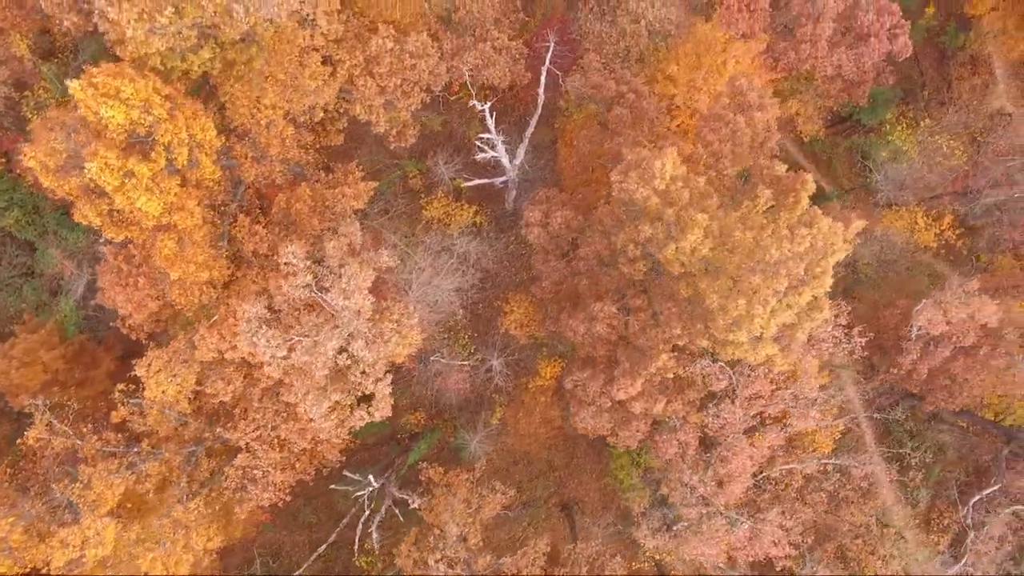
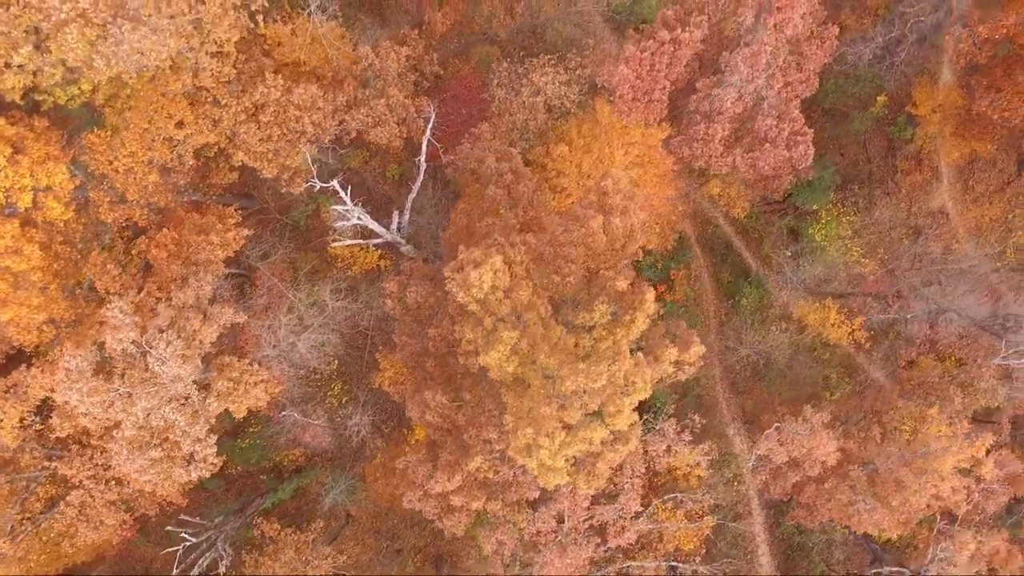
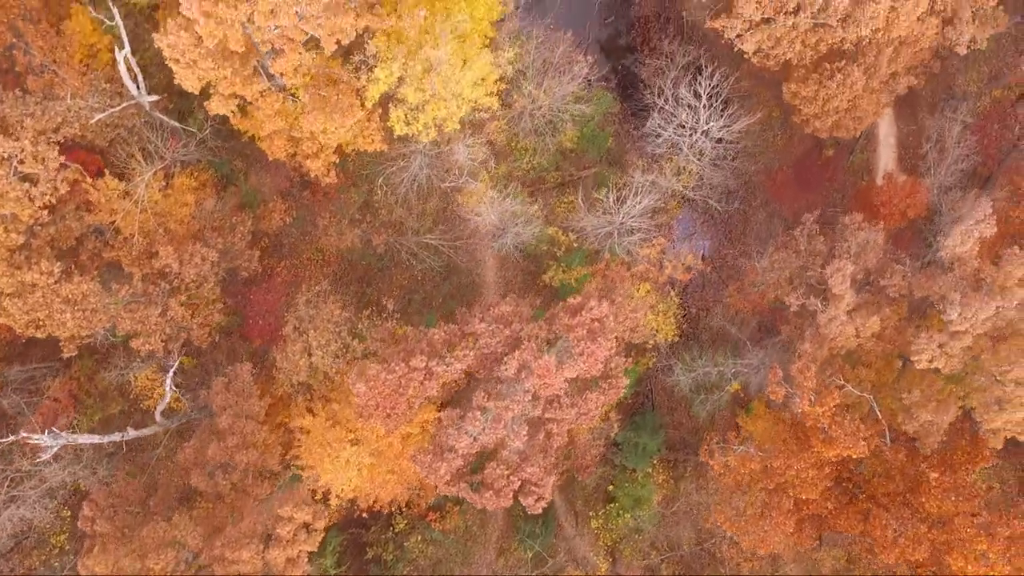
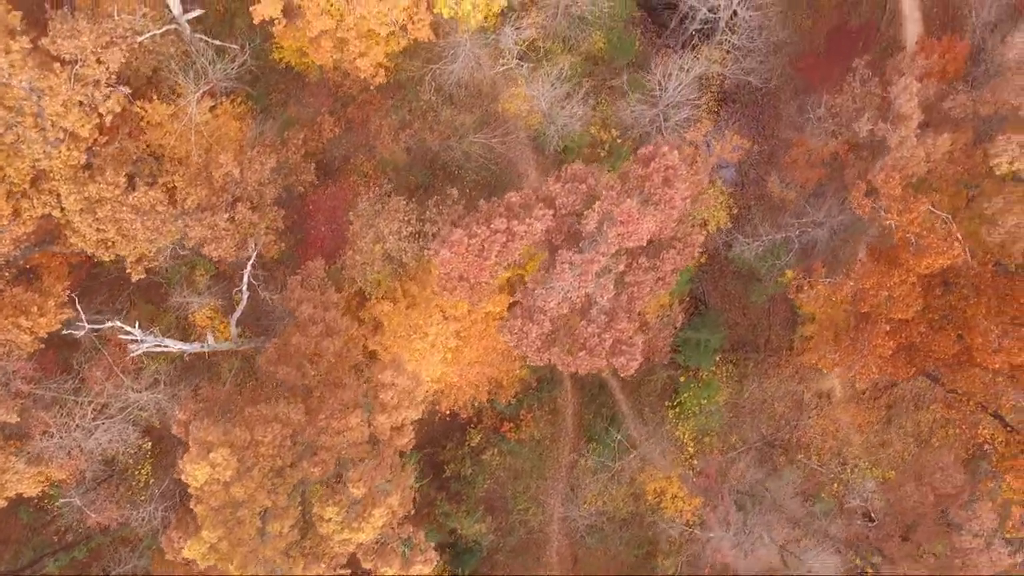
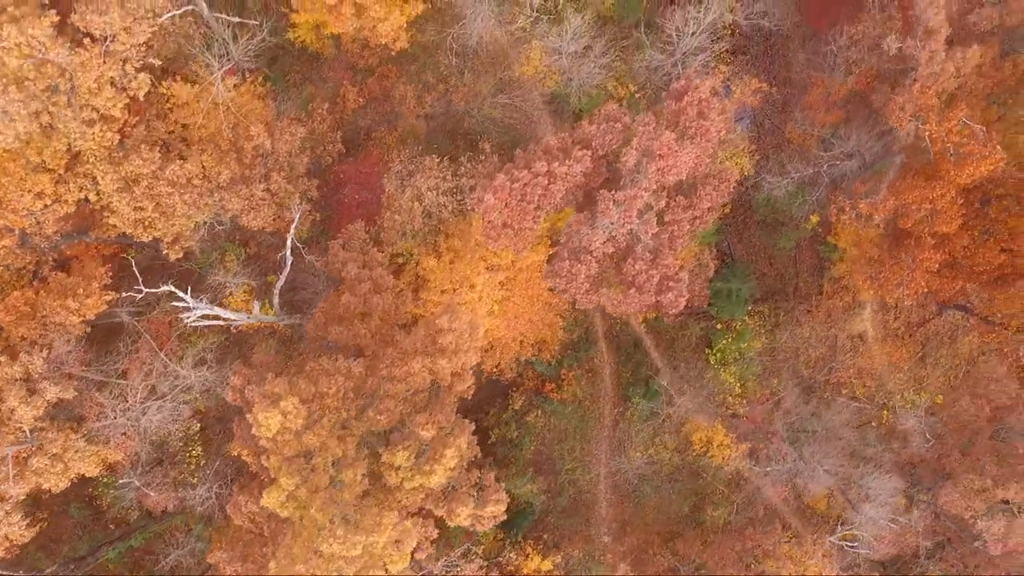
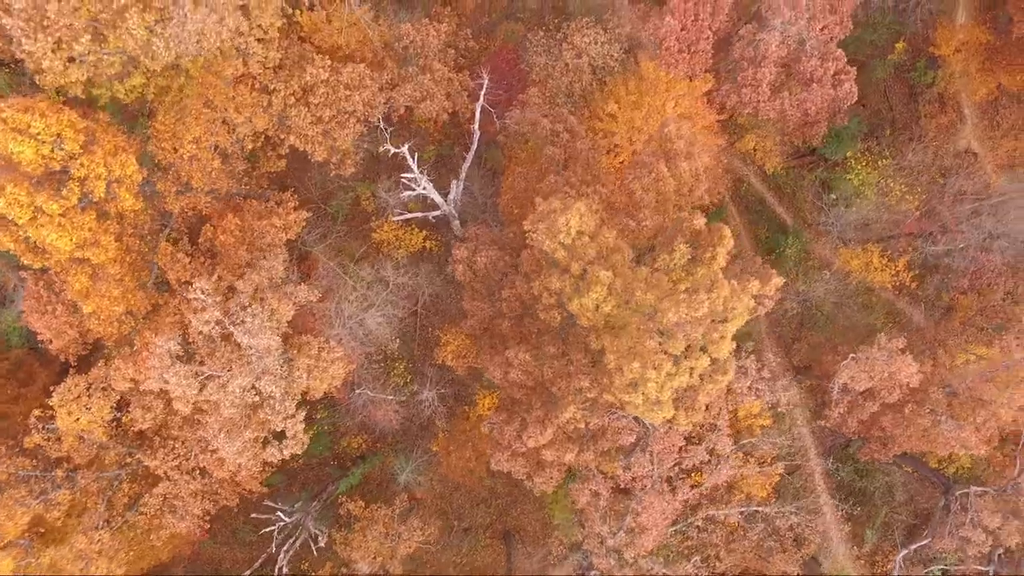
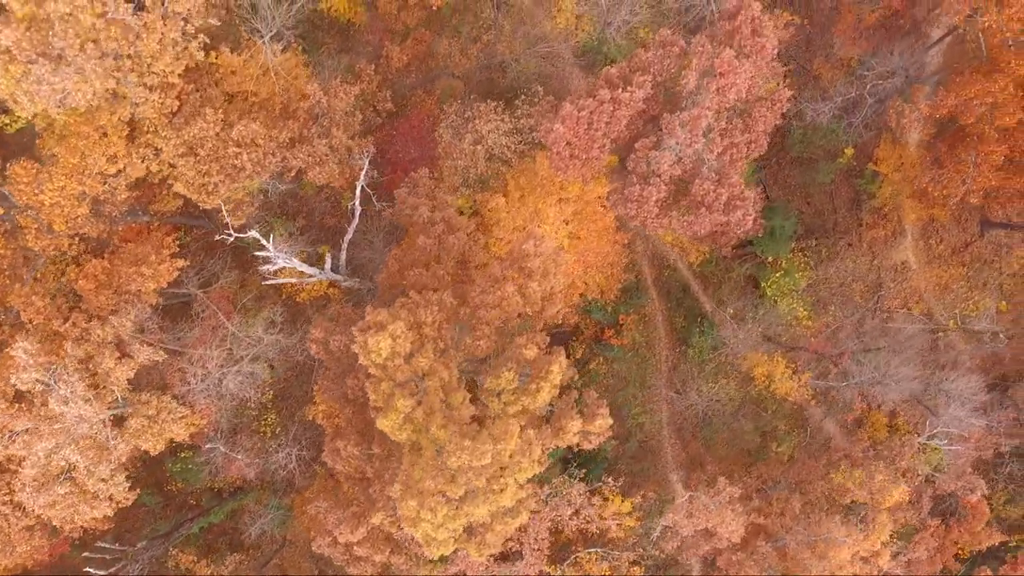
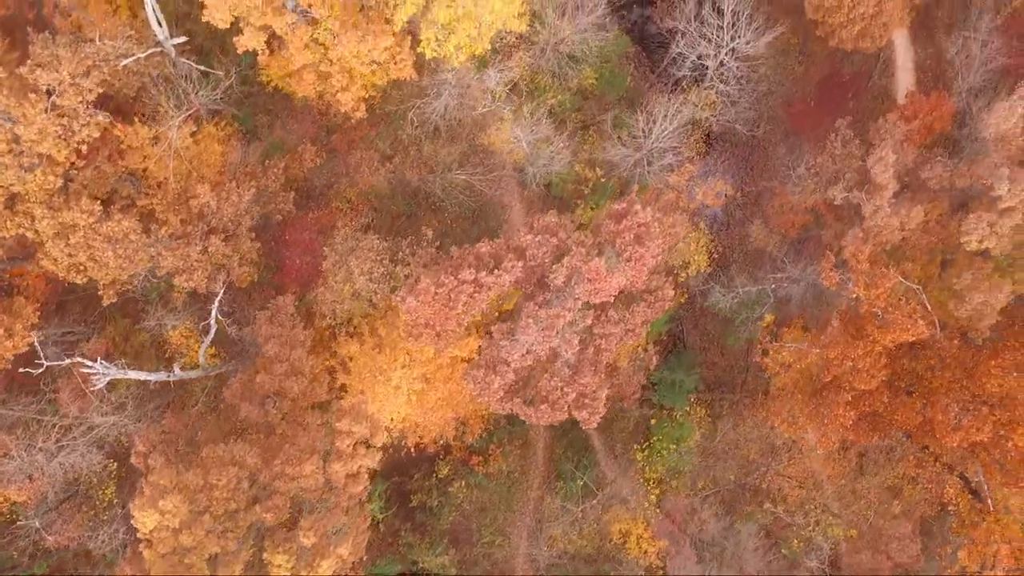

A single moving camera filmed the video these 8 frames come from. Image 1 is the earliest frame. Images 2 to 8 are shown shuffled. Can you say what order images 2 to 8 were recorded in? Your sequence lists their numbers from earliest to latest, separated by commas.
6, 2, 7, 5, 4, 8, 3
